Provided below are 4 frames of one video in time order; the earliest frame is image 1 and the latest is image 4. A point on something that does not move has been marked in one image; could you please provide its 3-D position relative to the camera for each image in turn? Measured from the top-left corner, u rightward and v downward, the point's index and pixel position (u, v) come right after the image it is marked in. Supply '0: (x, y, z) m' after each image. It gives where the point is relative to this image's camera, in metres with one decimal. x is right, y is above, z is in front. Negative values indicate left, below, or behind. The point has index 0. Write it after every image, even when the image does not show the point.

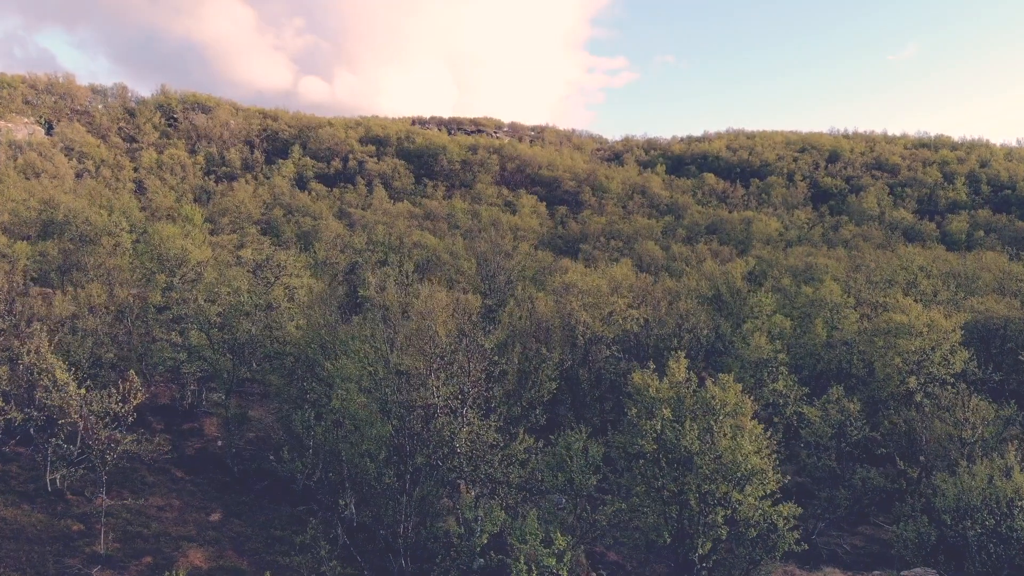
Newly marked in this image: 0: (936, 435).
0: (+9.1, -3.2, +19.3) m
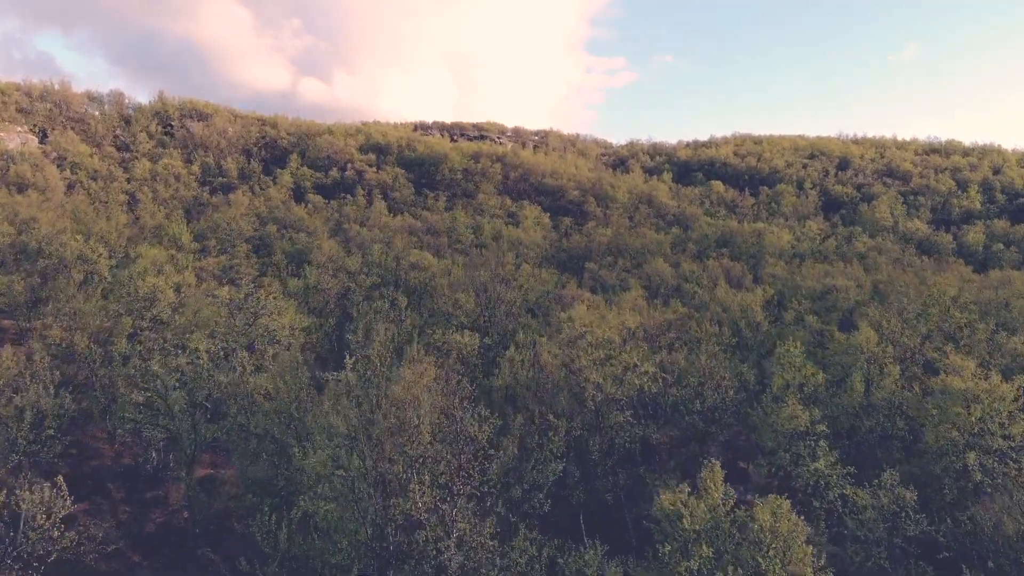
0: (+9.1, -4.5, +16.6) m
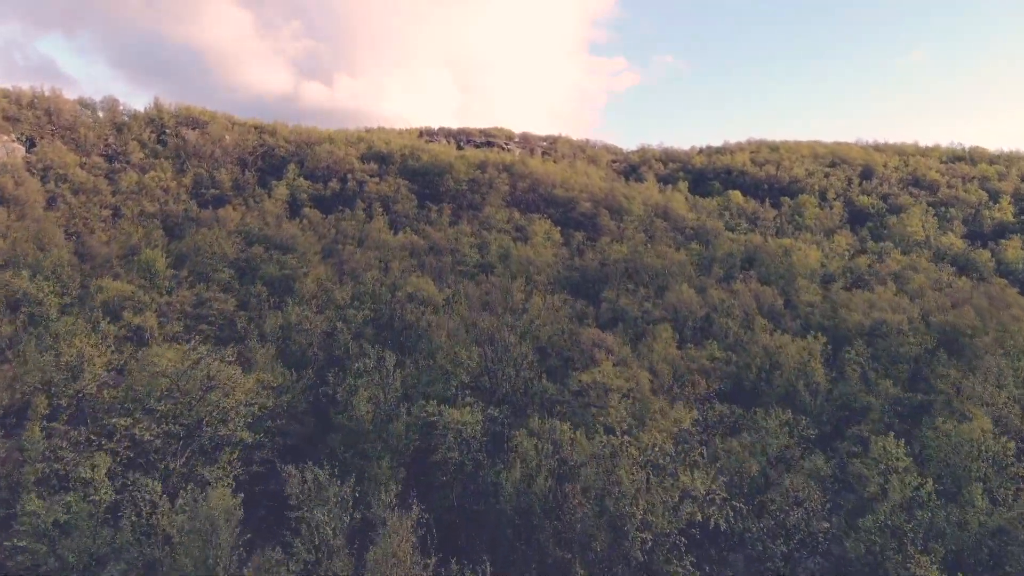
0: (+9.3, -6.1, +11.0) m
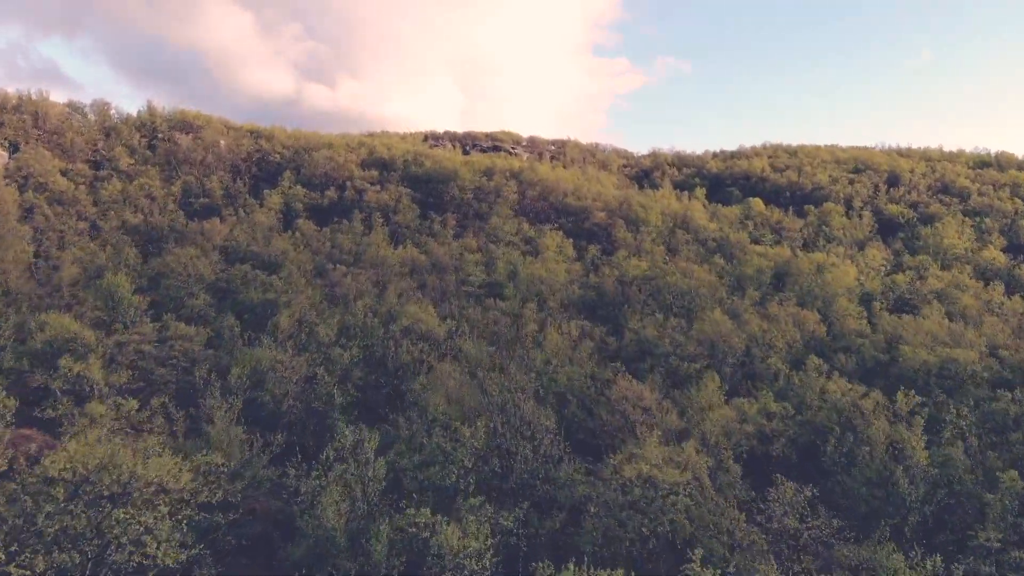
0: (+9.6, -7.5, +4.8) m
